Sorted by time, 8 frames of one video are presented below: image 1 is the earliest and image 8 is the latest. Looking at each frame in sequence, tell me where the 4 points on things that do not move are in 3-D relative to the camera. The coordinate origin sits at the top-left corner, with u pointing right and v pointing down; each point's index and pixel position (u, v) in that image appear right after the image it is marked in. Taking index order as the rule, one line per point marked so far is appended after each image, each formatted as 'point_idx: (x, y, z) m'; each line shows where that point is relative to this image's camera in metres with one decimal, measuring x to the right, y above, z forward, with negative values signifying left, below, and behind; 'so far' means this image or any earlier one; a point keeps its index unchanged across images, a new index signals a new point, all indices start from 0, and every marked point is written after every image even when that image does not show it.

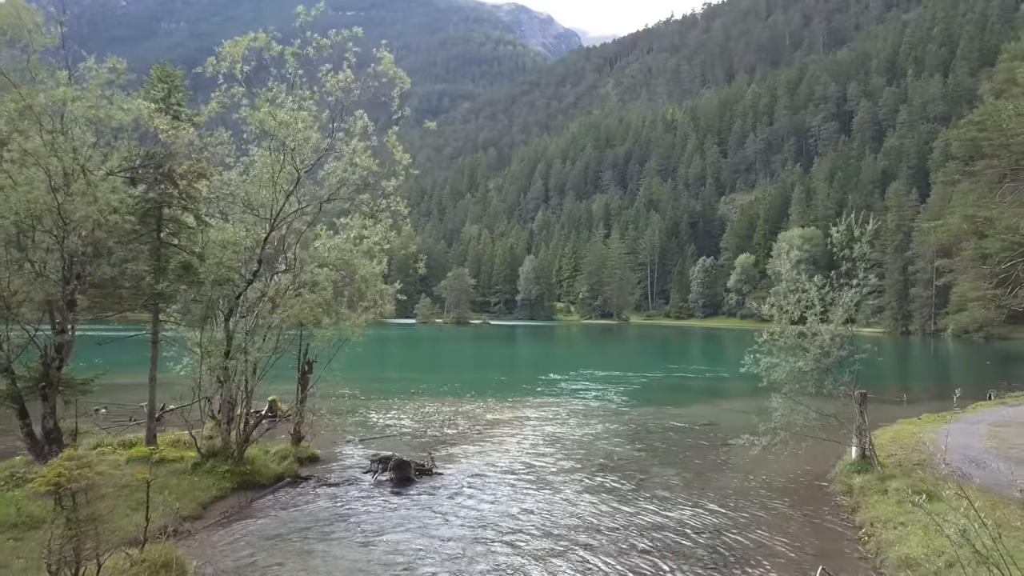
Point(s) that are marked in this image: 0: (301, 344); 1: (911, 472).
0: (-3.6, -1.0, +14.0) m
1: (+6.1, -2.8, +12.3) m
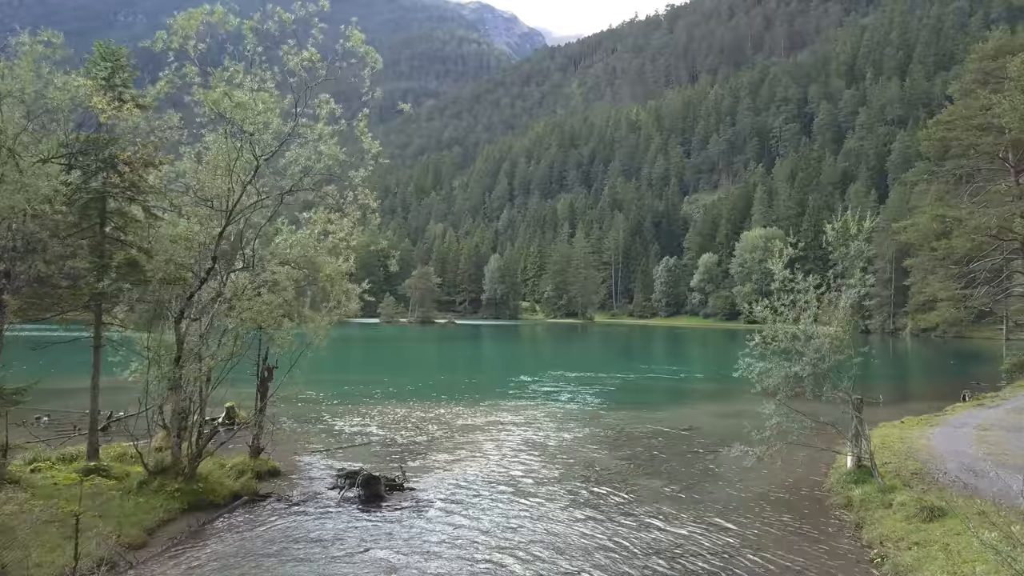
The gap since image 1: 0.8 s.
0: (-4.0, -0.9, +12.9) m
1: (+5.8, -2.8, +11.7) m
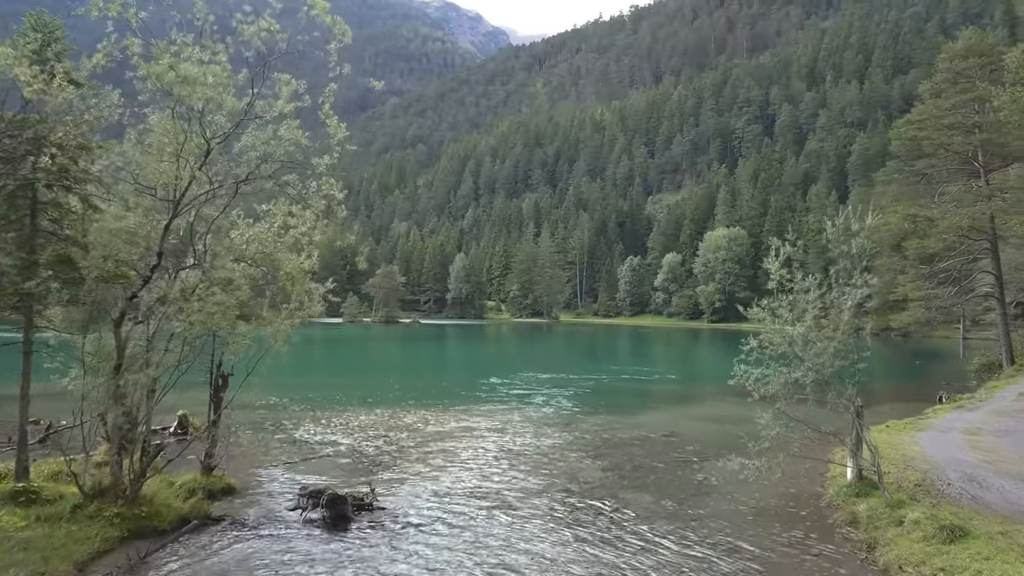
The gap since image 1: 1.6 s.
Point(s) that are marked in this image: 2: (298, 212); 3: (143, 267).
0: (-4.3, -0.9, +11.7) m
1: (+5.5, -2.8, +10.9) m
2: (-3.0, +1.1, +11.4) m
3: (-4.5, +0.3, +9.9) m
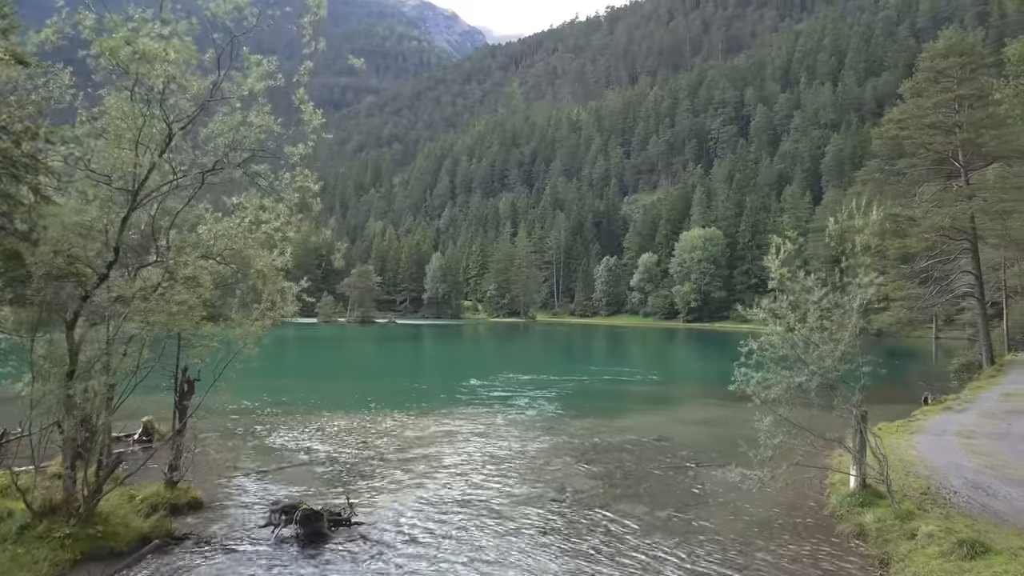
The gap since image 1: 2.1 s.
0: (-4.5, -0.9, +10.9) m
1: (+5.4, -2.8, +10.4) m
2: (-3.2, +1.1, +10.6) m
3: (-4.6, +0.3, +9.1) m
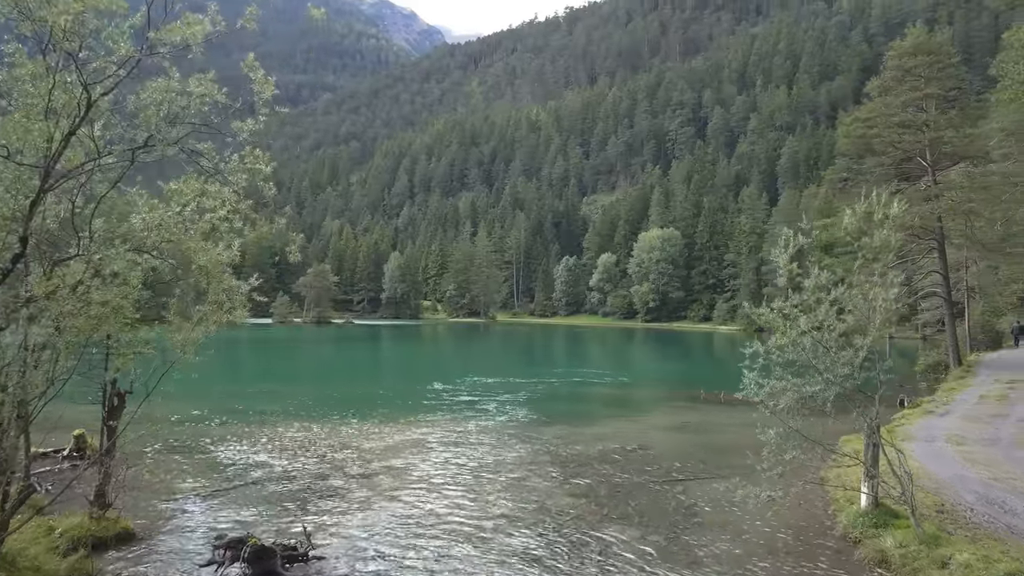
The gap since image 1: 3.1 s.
0: (-4.7, -0.9, +9.4) m
1: (+5.1, -2.8, +9.4) m
2: (-3.4, +1.1, +9.2) m
3: (-4.8, +0.3, +7.6) m
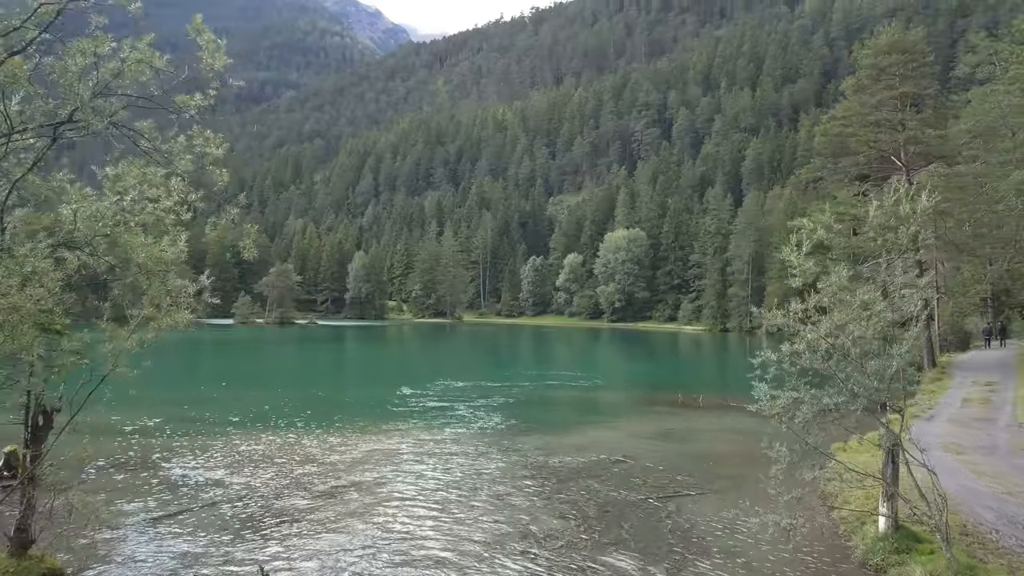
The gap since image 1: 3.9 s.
0: (-4.8, -0.9, +8.1) m
1: (+5.0, -2.8, +8.6) m
2: (-3.5, +1.1, +7.9) m
3: (-4.8, +0.3, +6.3) m
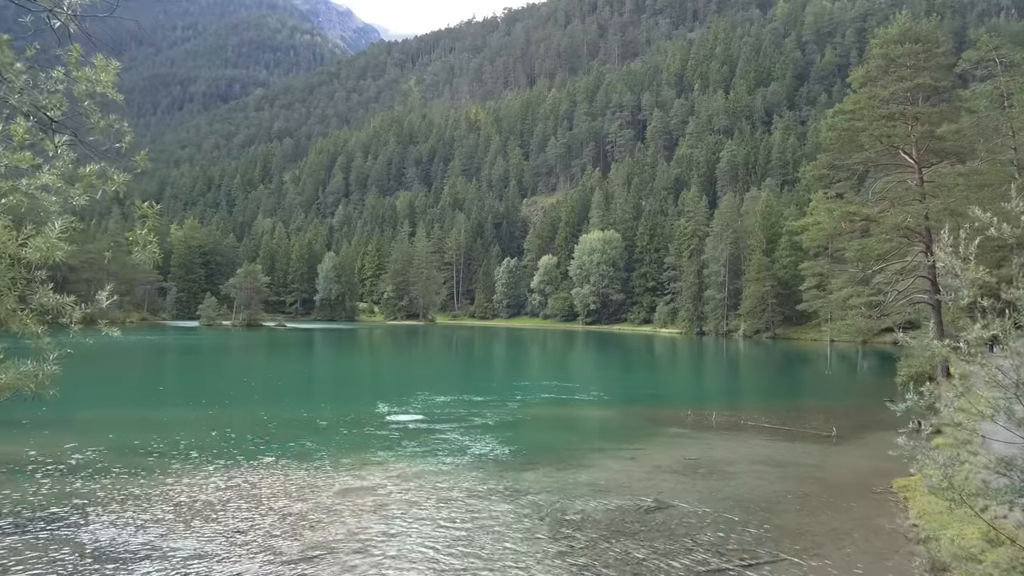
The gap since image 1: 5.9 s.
0: (-4.3, -1.0, +5.0) m
1: (+5.4, -3.0, +5.8) m
2: (-3.0, +1.0, +4.9) m
3: (-4.3, +0.2, +3.2) m
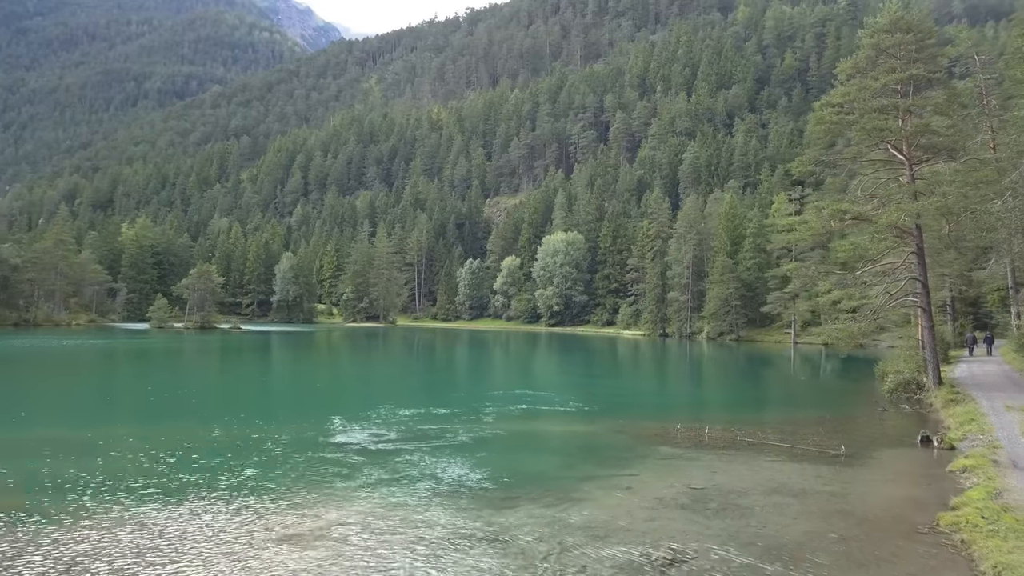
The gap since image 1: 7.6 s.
0: (-4.1, -1.0, +2.3) m
1: (+5.6, -3.0, +3.6) m
2: (-2.8, +0.9, +2.3) m
3: (-4.0, +0.2, +0.5) m
